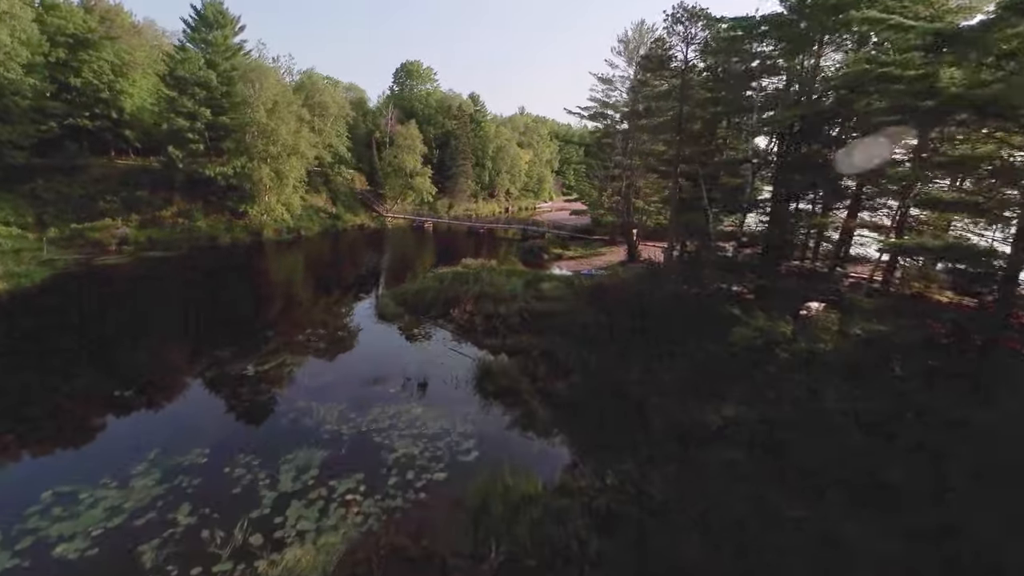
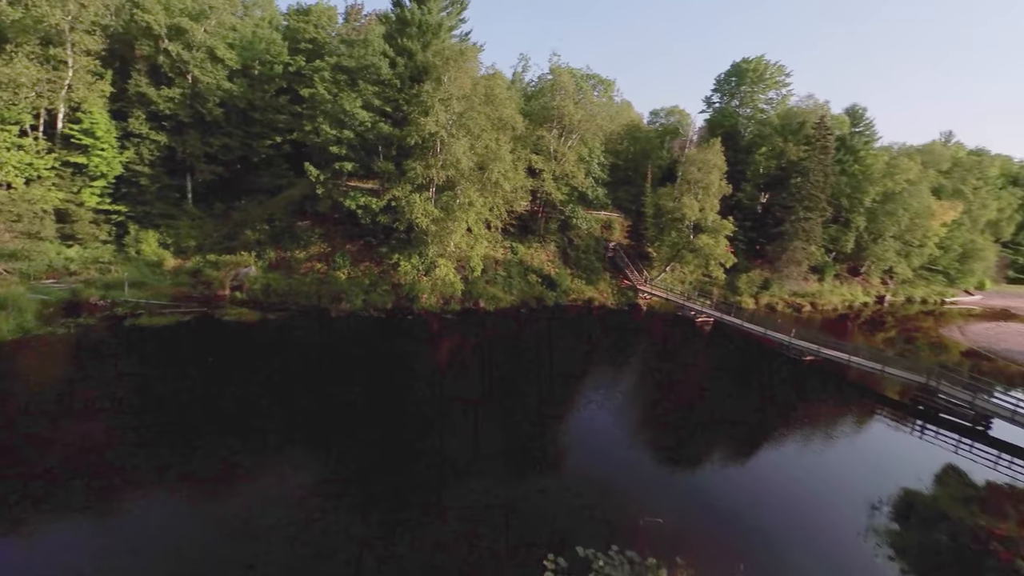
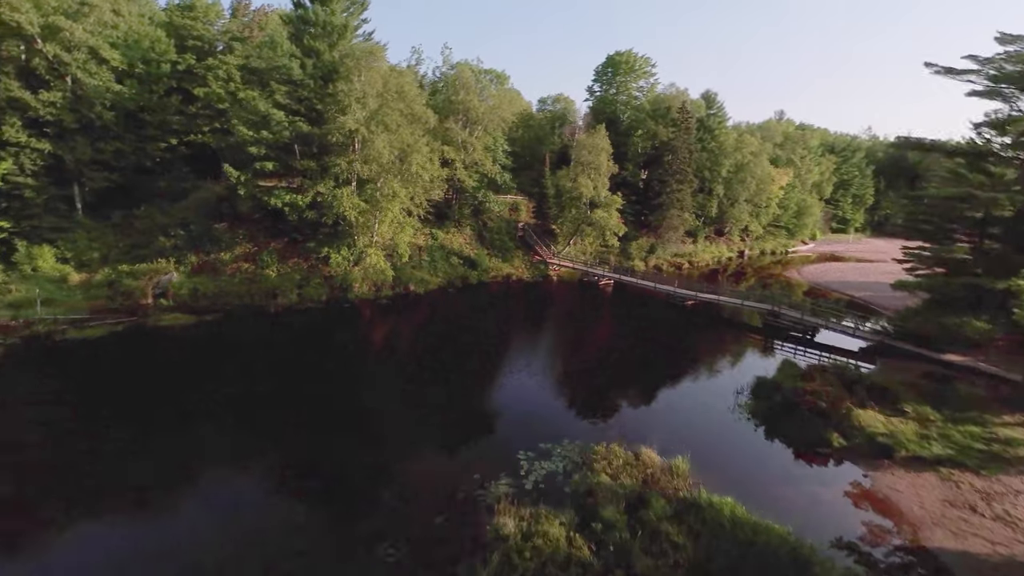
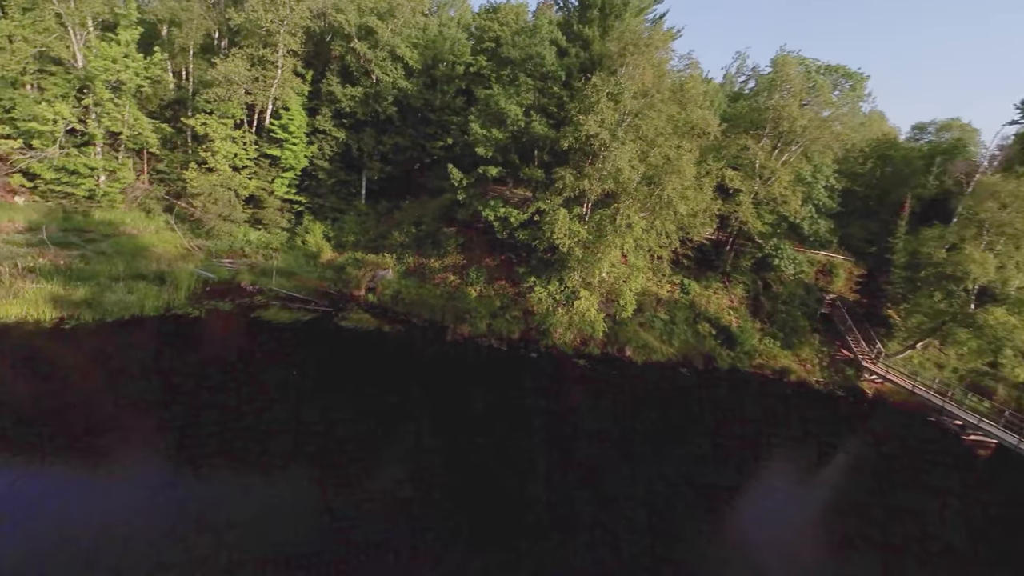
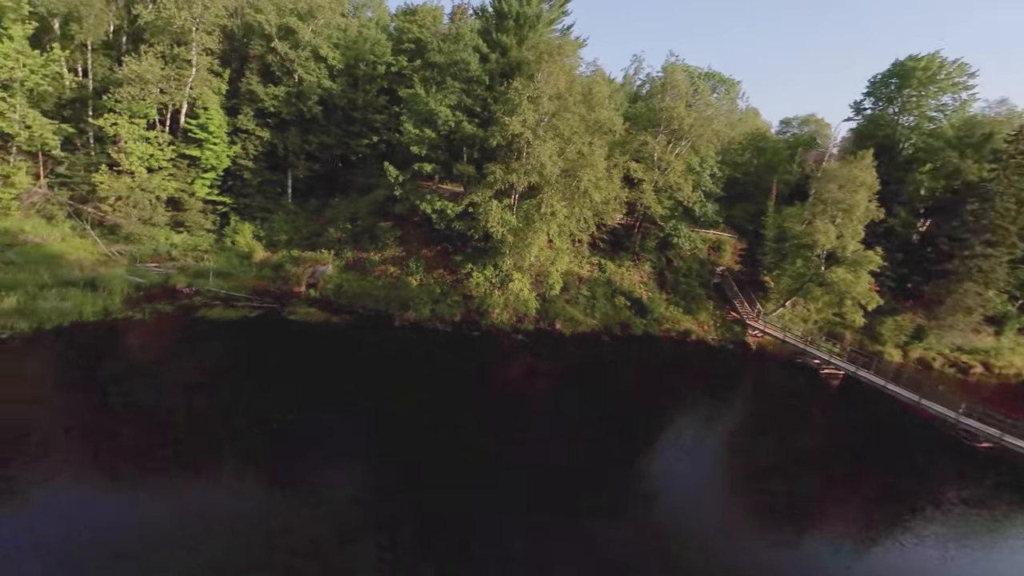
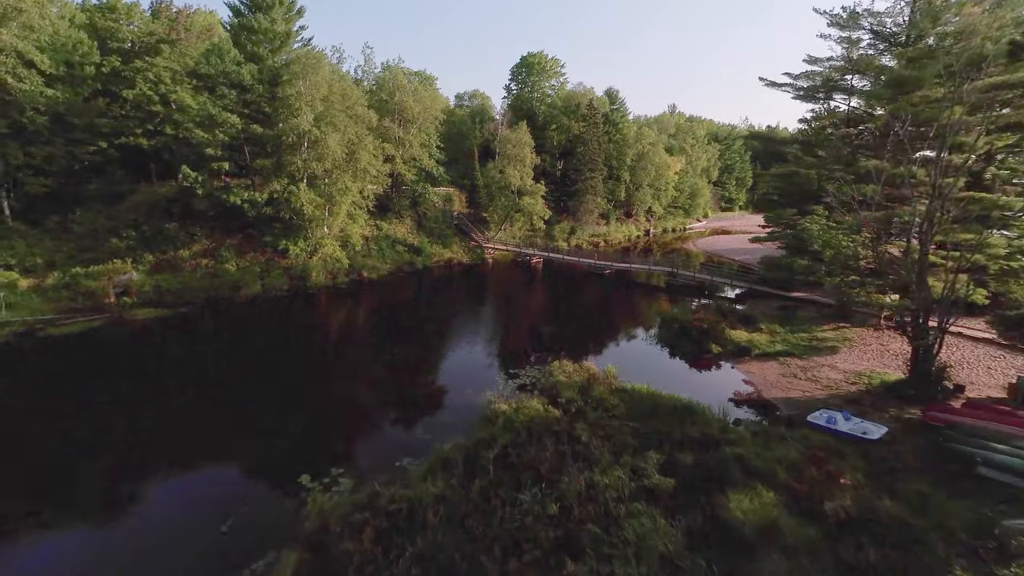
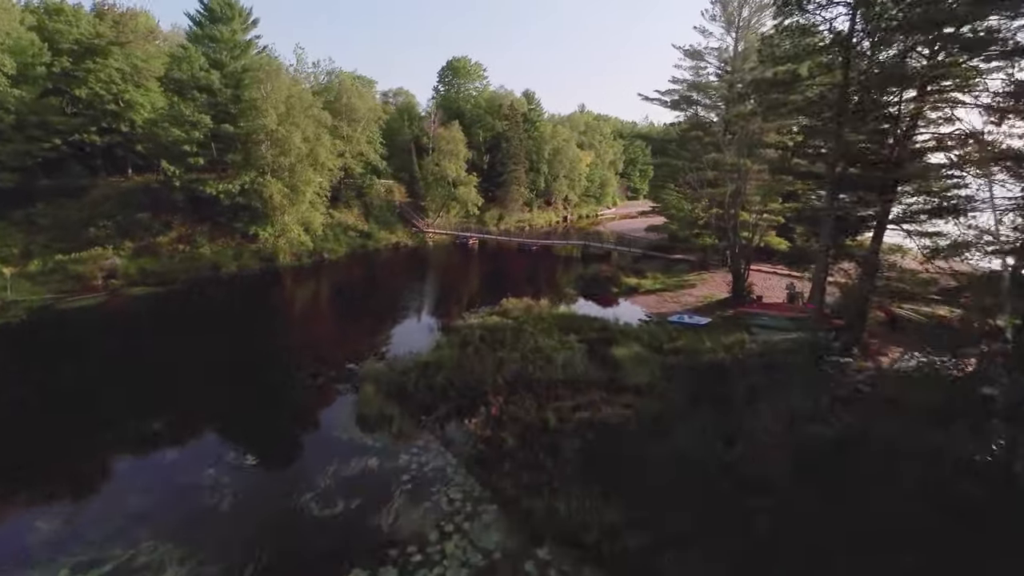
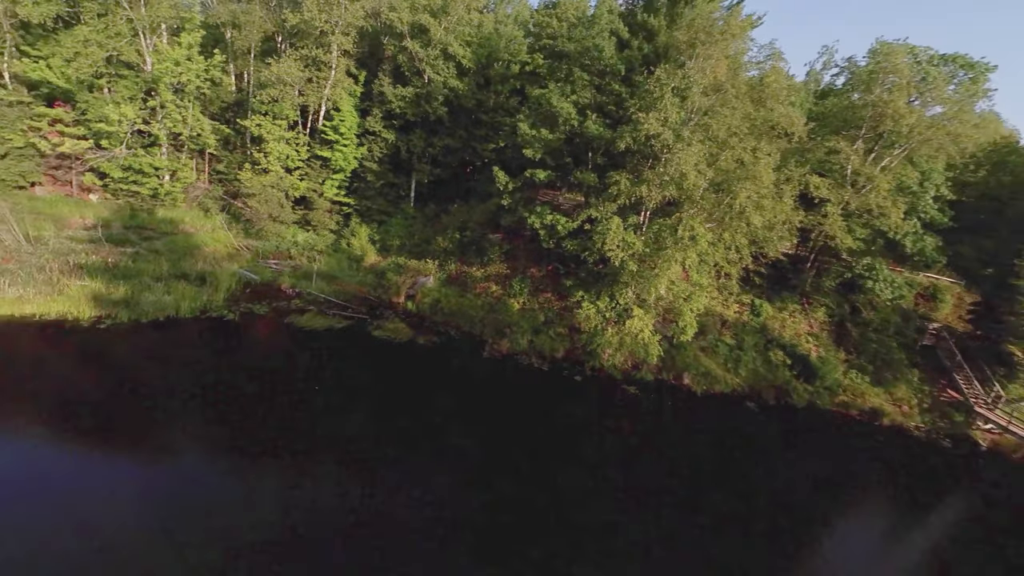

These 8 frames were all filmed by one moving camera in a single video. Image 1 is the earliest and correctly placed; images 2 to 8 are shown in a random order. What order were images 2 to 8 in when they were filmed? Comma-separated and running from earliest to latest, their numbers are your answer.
7, 6, 3, 2, 5, 4, 8
